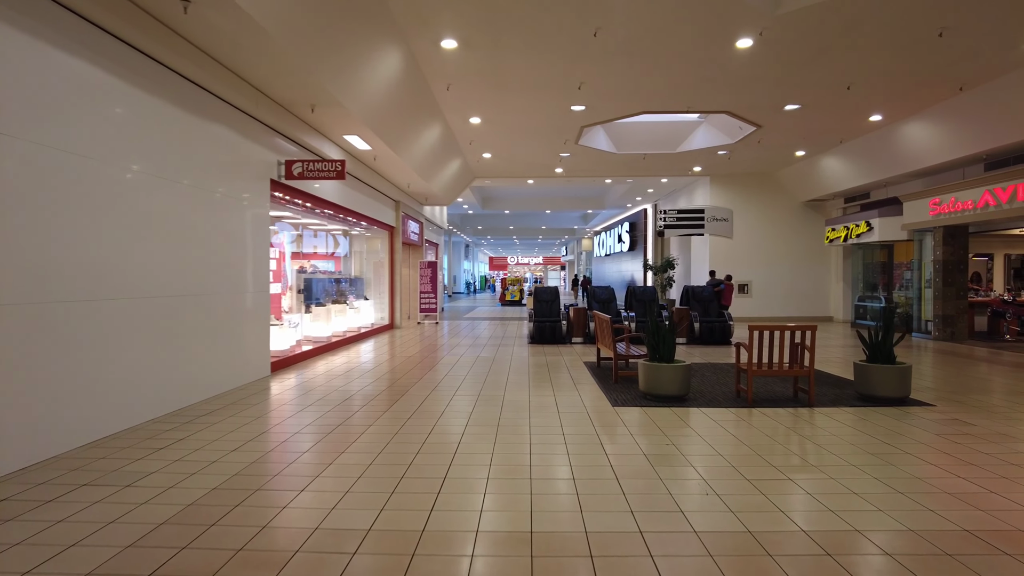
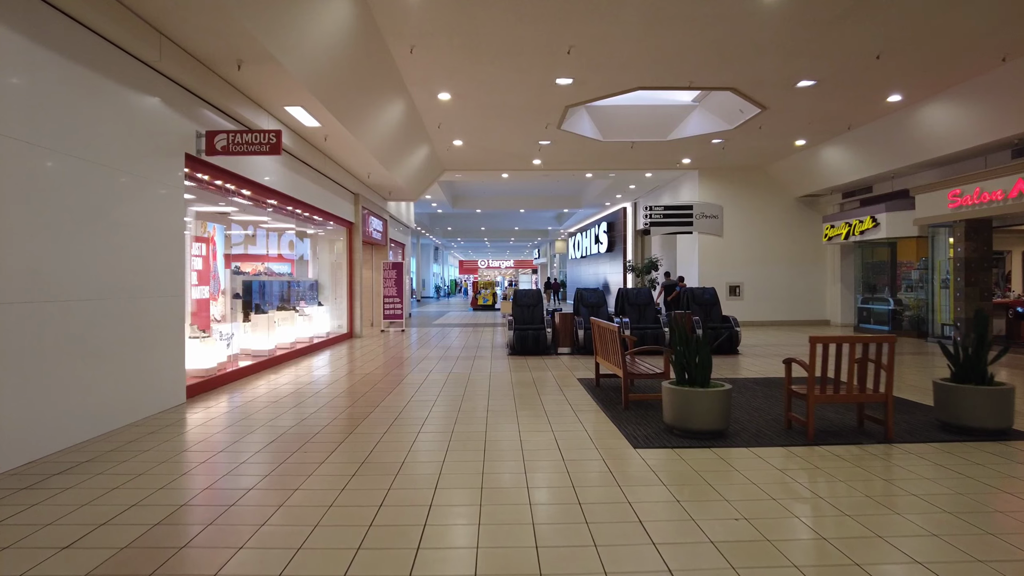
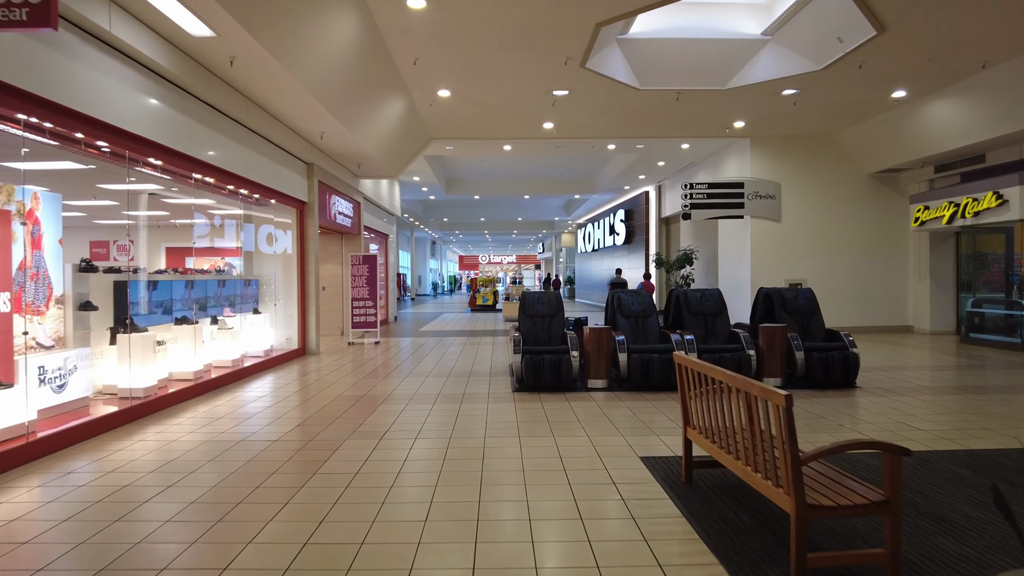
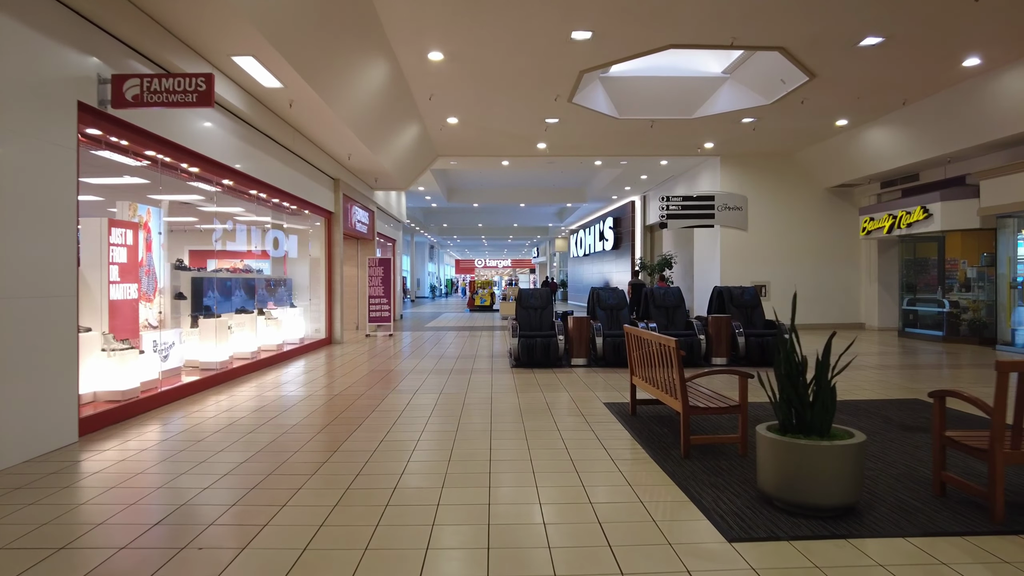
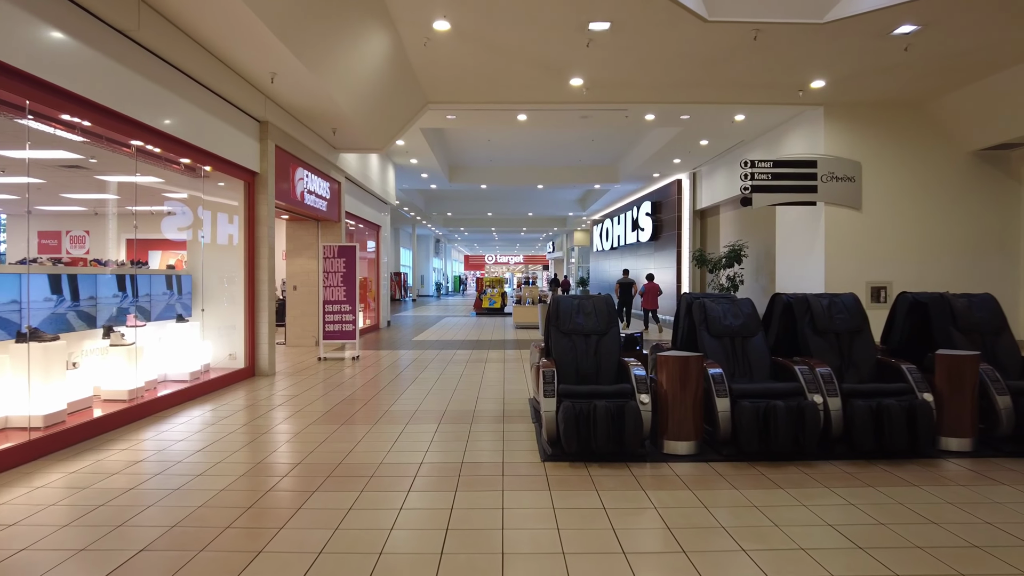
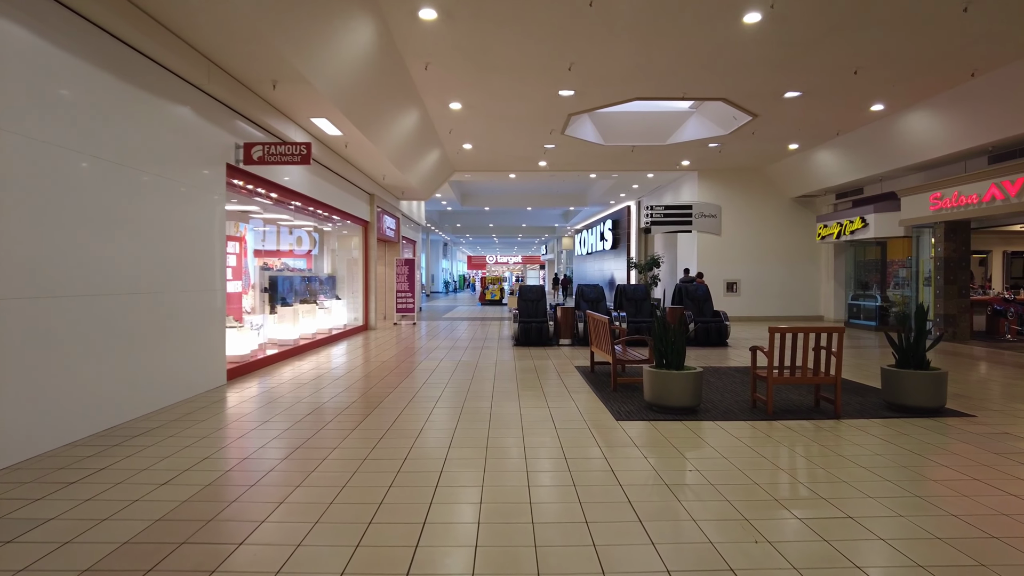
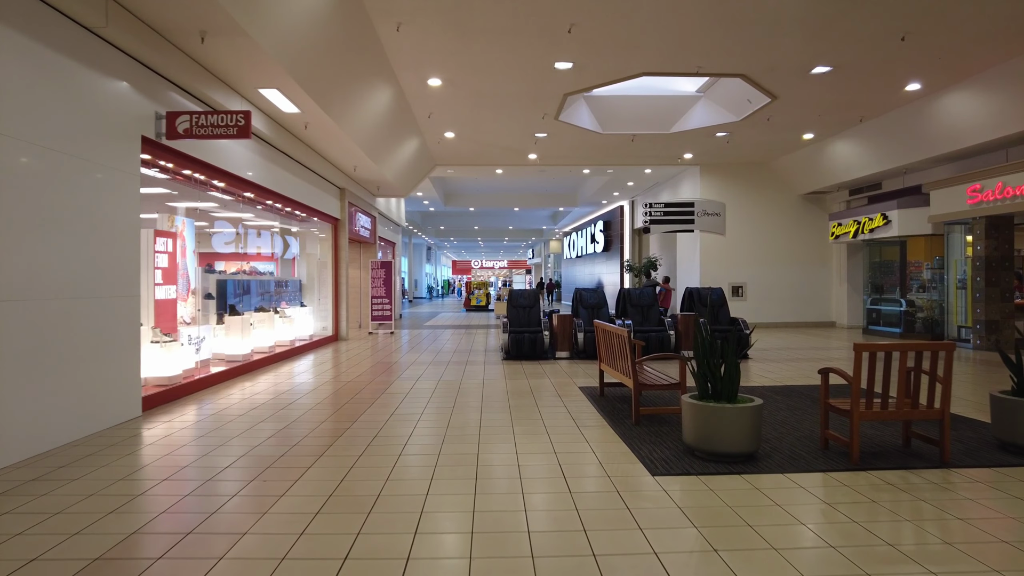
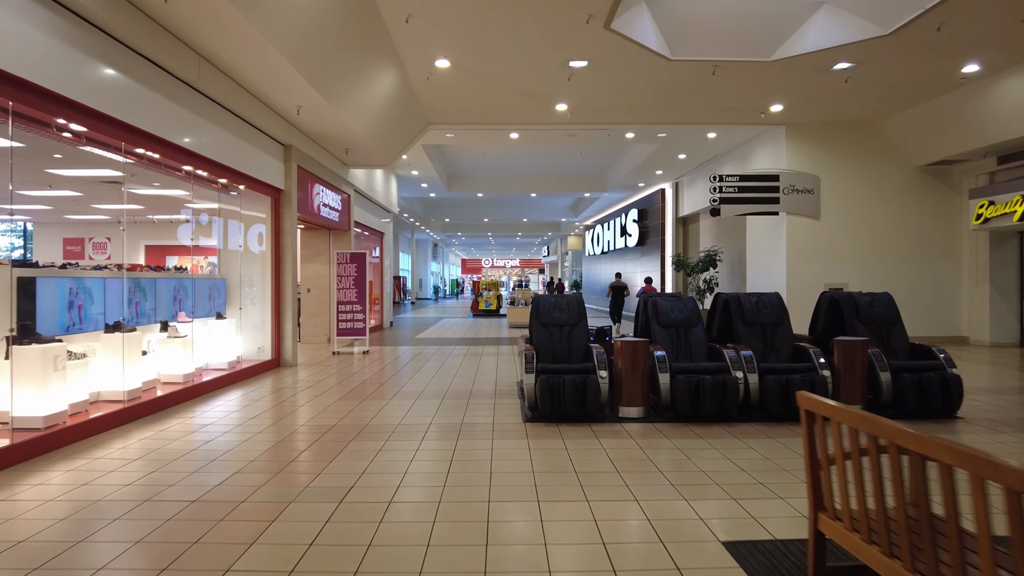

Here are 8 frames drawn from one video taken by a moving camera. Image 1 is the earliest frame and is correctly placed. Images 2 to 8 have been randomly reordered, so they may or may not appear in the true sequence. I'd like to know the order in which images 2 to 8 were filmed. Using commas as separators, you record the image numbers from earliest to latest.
6, 2, 7, 4, 3, 8, 5
